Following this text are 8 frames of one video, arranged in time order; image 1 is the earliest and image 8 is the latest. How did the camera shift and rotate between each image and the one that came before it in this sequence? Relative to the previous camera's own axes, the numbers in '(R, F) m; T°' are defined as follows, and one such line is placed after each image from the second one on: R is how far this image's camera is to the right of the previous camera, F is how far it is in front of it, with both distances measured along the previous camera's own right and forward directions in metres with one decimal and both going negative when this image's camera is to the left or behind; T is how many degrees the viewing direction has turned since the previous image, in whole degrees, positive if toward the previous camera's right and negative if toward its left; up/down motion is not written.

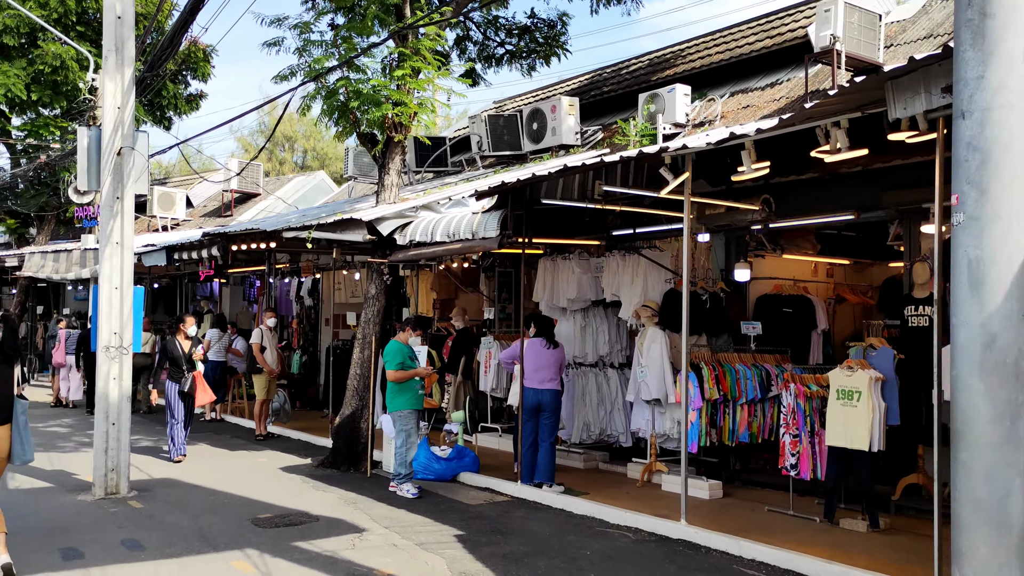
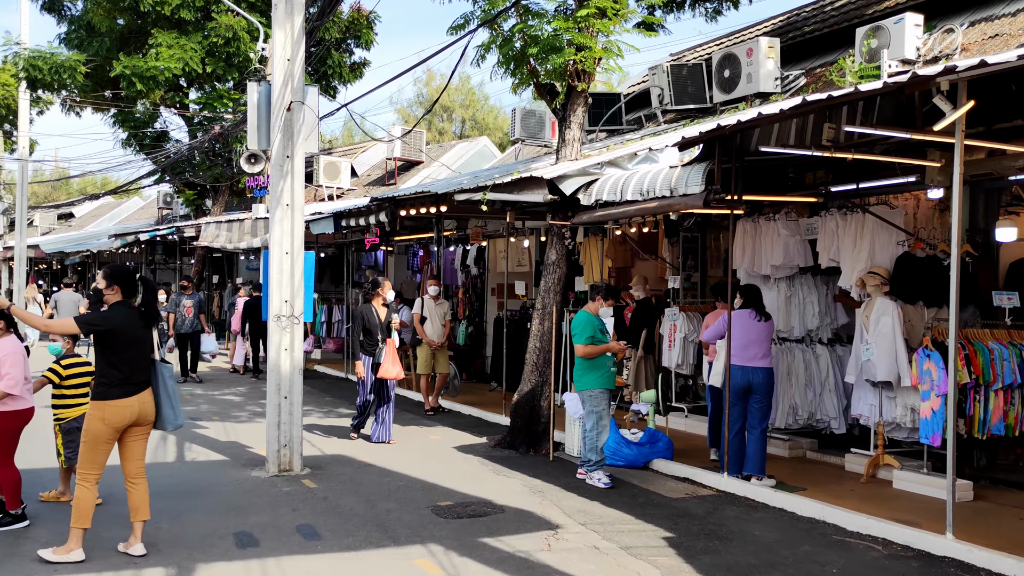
(-0.4, +0.9) m; -10°
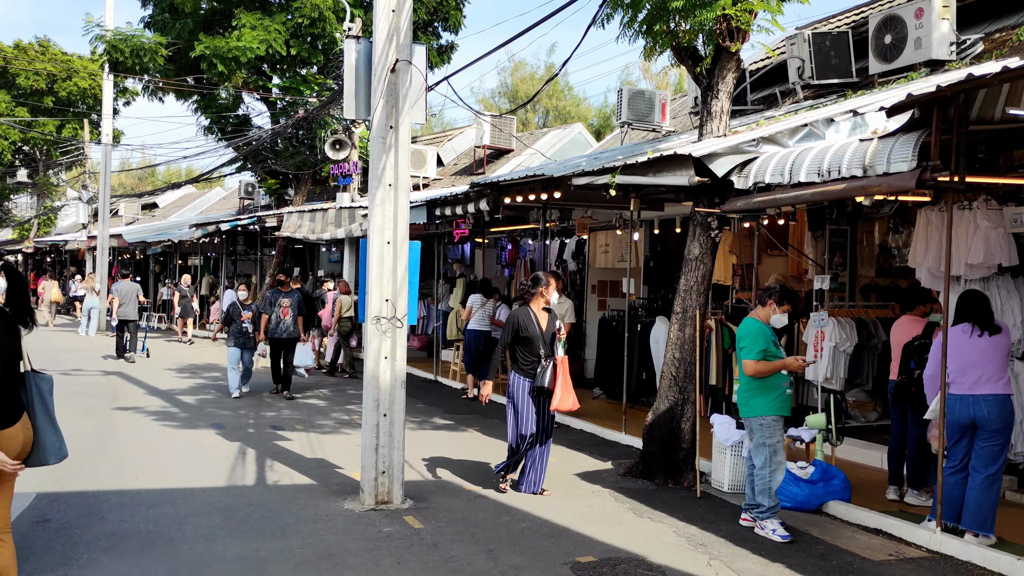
(-0.5, +1.3) m; -5°
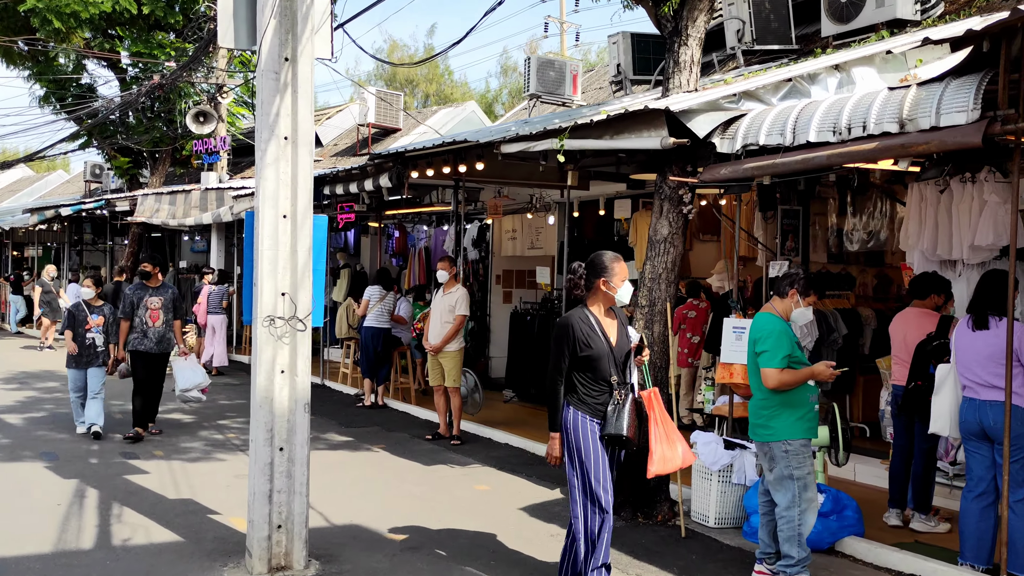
(-0.4, +1.5) m; +8°
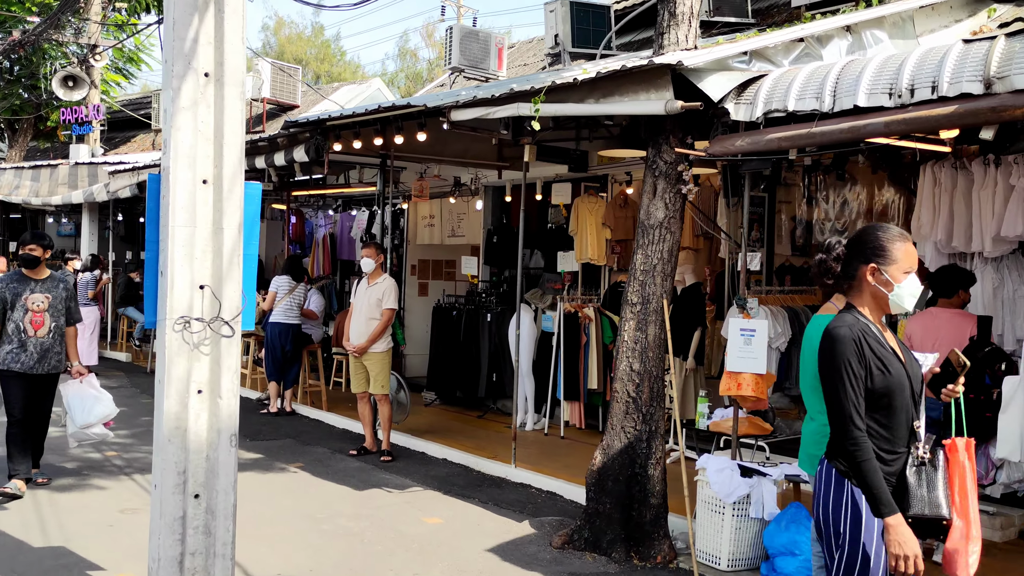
(-0.5, +1.1) m; +7°
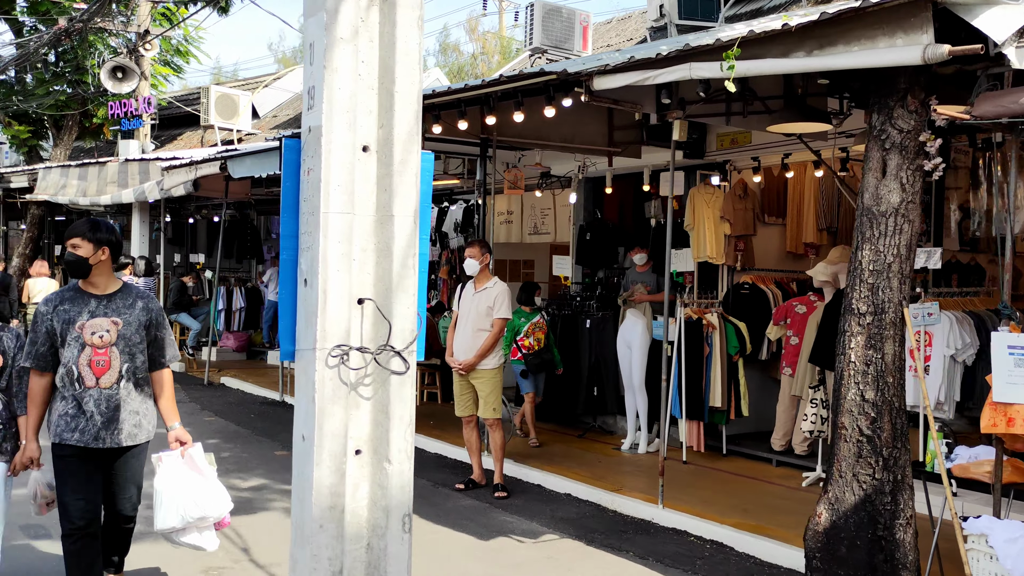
(-0.7, +1.1) m; -2°
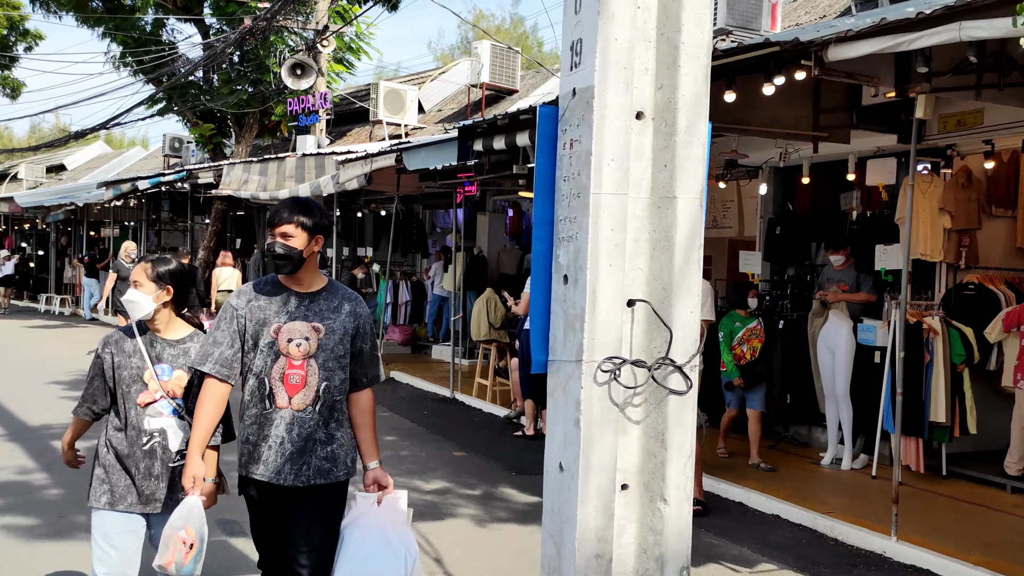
(-0.3, +0.4) m; -10°
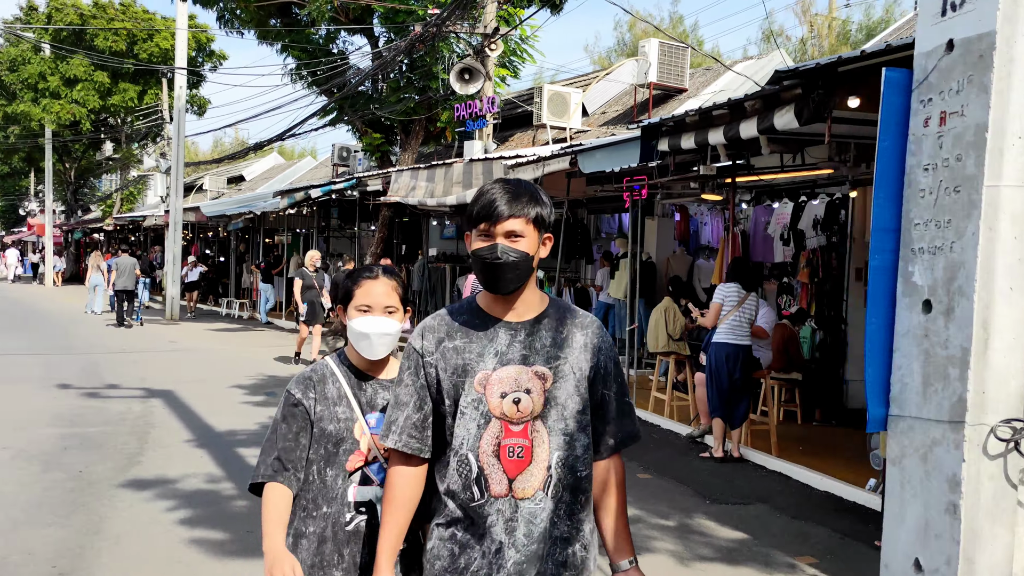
(-0.3, +0.4) m; -10°
